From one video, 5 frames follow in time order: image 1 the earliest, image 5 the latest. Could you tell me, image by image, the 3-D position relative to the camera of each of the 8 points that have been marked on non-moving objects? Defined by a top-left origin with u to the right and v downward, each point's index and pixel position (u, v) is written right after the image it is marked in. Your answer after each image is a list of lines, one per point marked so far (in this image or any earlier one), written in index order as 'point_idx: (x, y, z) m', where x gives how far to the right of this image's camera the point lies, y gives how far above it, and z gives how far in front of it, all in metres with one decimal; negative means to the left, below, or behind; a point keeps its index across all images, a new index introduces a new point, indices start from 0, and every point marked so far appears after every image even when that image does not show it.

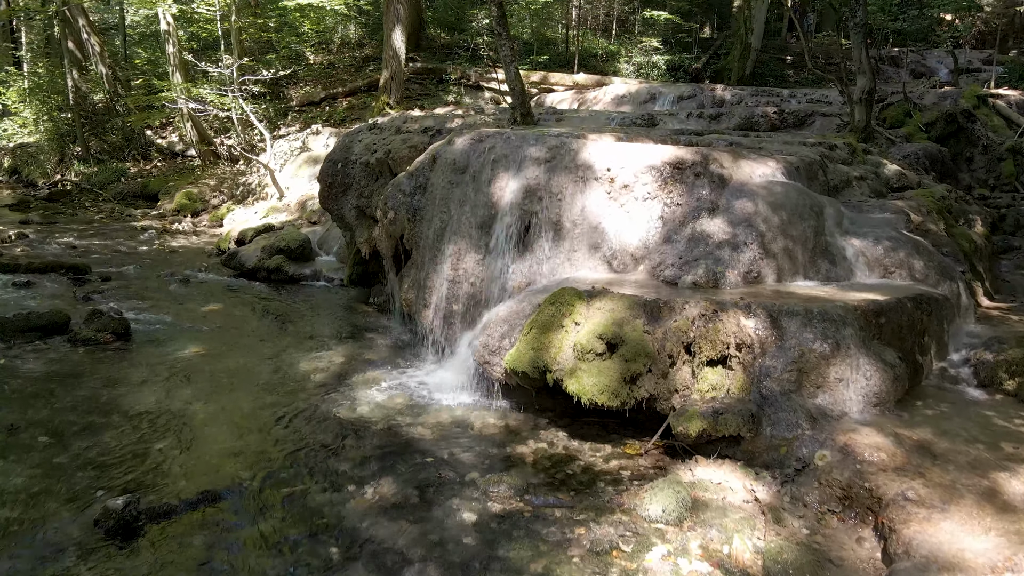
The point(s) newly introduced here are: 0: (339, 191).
0: (-1.8, +1.0, +7.6) m
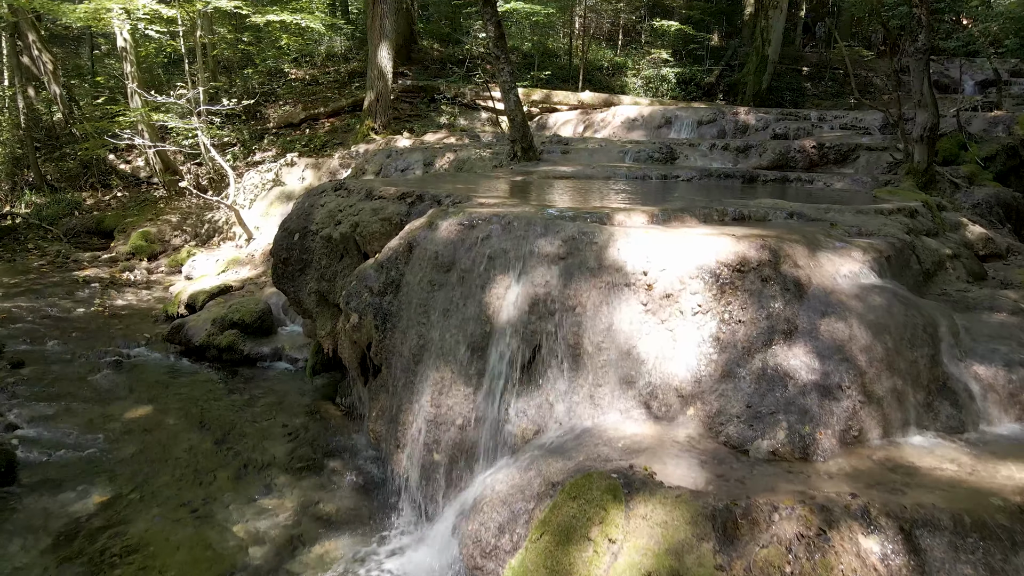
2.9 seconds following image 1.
0: (-1.8, +0.2, +6.0) m
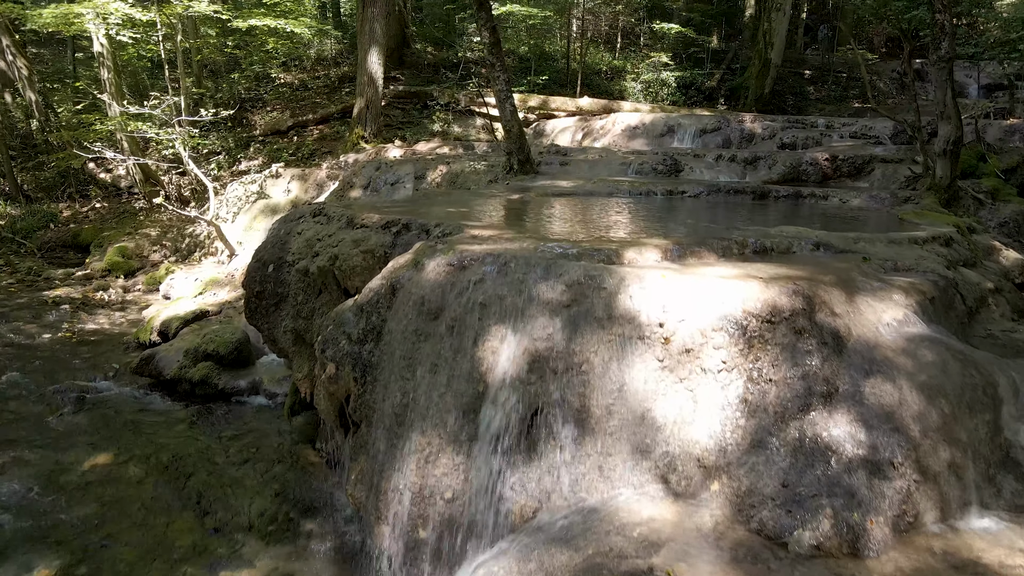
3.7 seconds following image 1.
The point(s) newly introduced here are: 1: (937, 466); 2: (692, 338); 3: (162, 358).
0: (-1.8, -0.1, +5.5) m
1: (+1.9, -0.8, +3.3) m
2: (+0.9, -0.2, +3.6) m
3: (-3.5, -0.7, +7.2) m
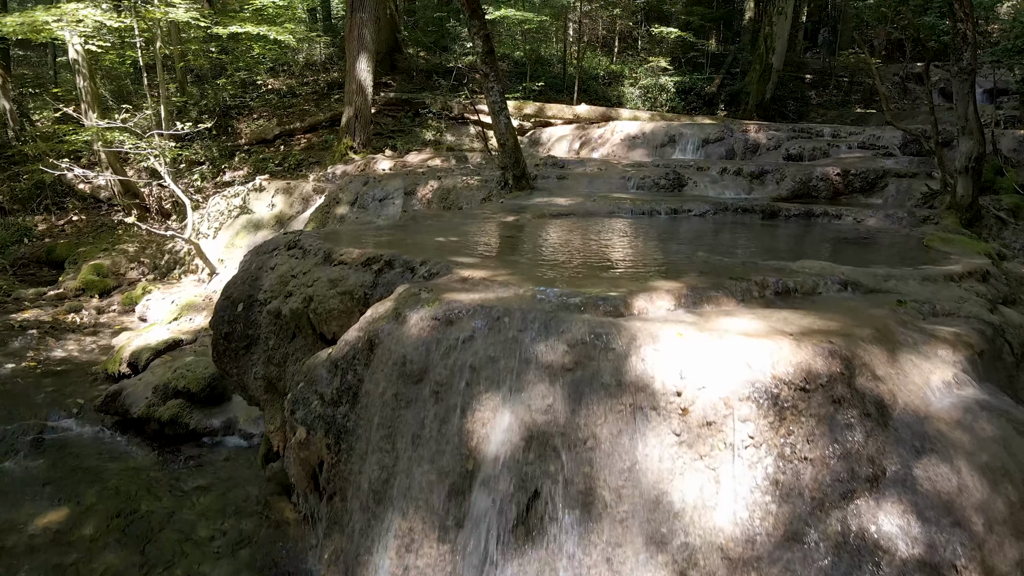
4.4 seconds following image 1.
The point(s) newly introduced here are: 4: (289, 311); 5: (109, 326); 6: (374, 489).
0: (-1.8, -0.4, +5.0) m
1: (+1.9, -1.1, +2.8) m
2: (+0.9, -0.5, +3.1) m
3: (-3.5, -1.0, +6.7) m
4: (-1.4, -0.1, +4.6) m
5: (-5.1, -0.5, +9.3) m
6: (-0.7, -1.0, +3.5) m
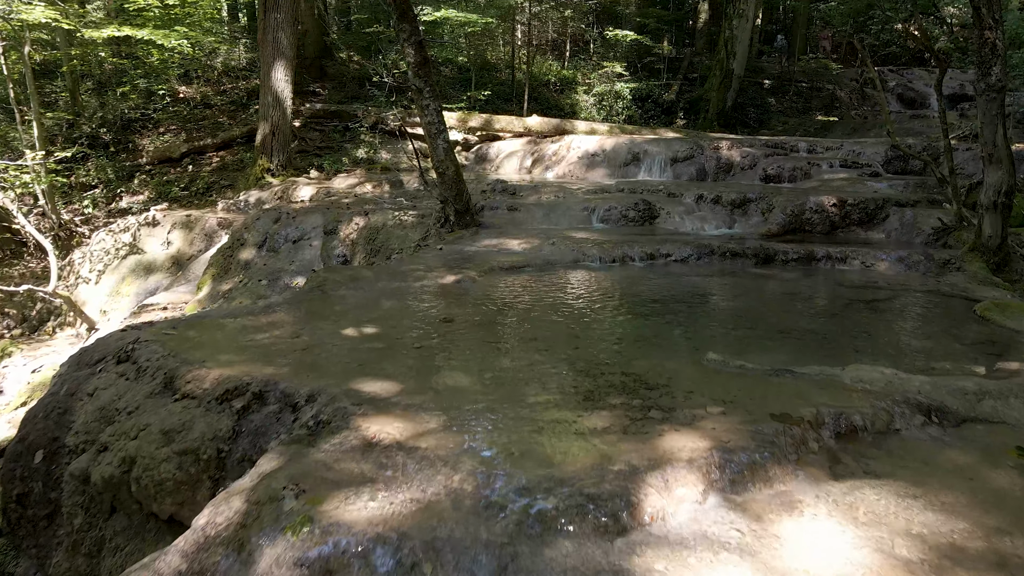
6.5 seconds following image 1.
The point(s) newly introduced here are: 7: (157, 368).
0: (-2.1, -1.0, +3.3) m
1: (+1.8, -1.6, +1.4) m
2: (+0.7, -1.1, +1.7) m
3: (-3.9, -1.6, +4.9) m
4: (-1.7, -0.8, +3.0) m
5: (-5.7, -1.2, +7.4) m
6: (-0.8, -1.6, +1.9) m
7: (-1.6, -0.4, +3.3) m
